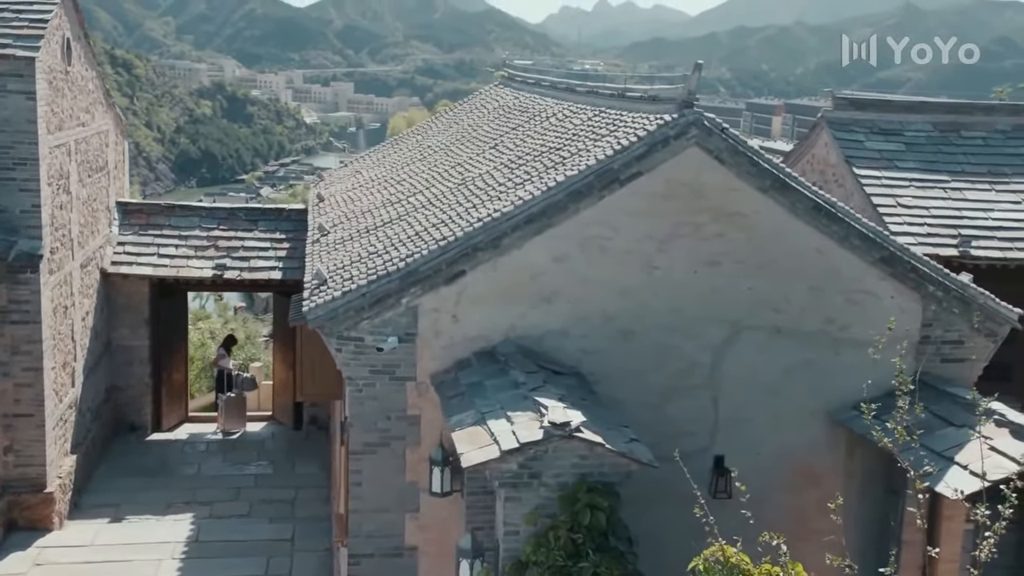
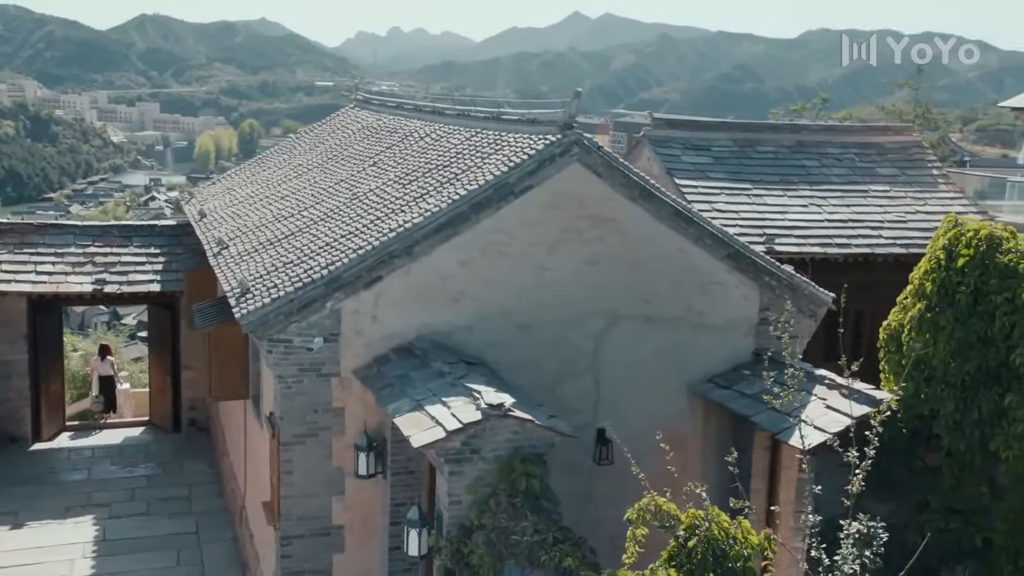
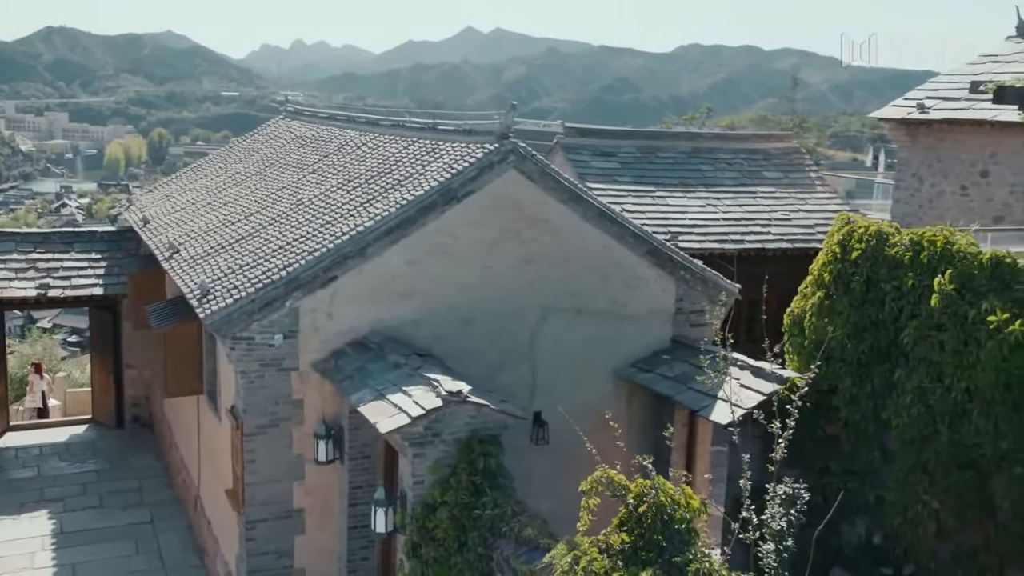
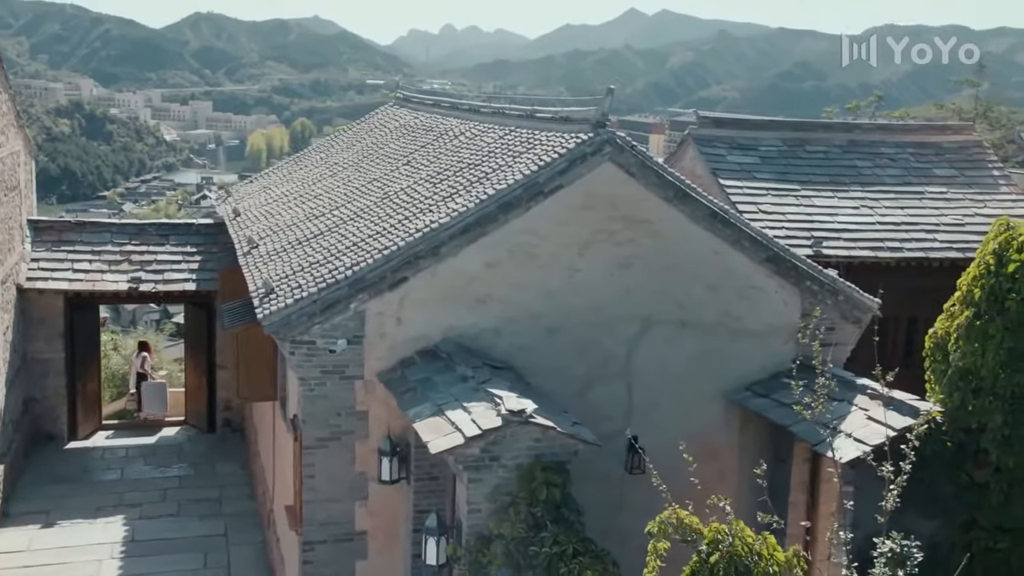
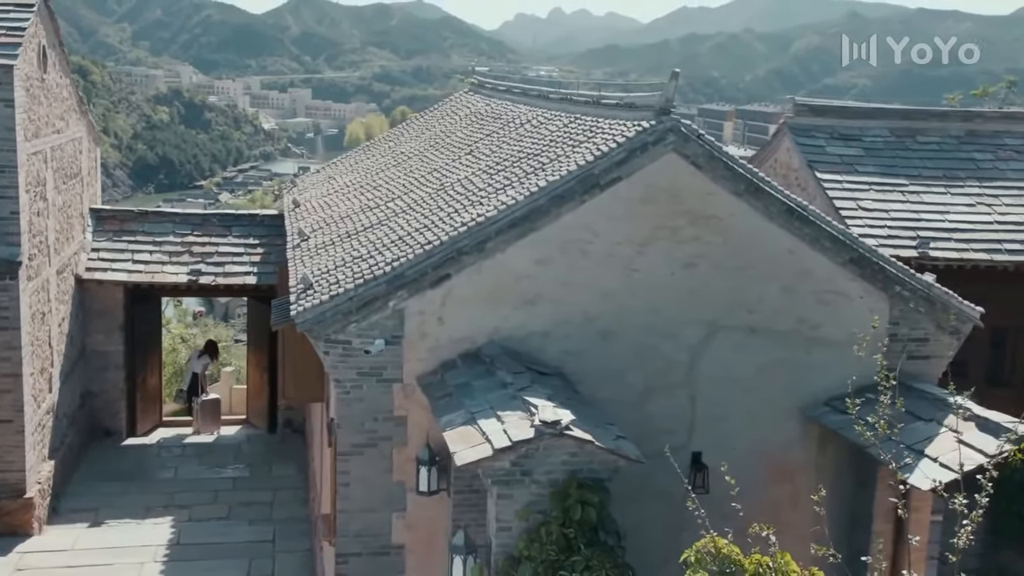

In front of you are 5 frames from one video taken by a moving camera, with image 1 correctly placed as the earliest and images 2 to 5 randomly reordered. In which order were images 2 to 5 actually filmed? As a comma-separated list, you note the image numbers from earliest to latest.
5, 4, 2, 3
